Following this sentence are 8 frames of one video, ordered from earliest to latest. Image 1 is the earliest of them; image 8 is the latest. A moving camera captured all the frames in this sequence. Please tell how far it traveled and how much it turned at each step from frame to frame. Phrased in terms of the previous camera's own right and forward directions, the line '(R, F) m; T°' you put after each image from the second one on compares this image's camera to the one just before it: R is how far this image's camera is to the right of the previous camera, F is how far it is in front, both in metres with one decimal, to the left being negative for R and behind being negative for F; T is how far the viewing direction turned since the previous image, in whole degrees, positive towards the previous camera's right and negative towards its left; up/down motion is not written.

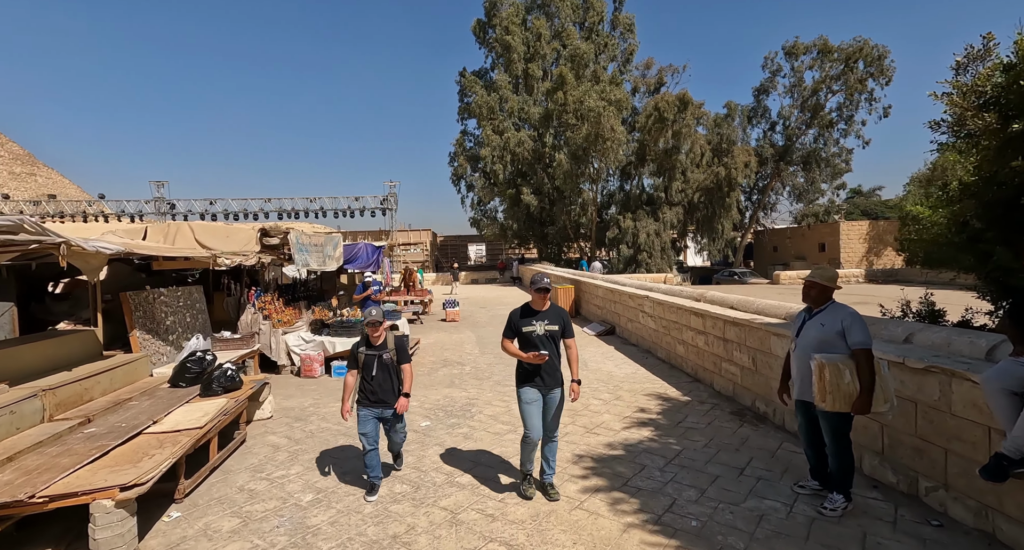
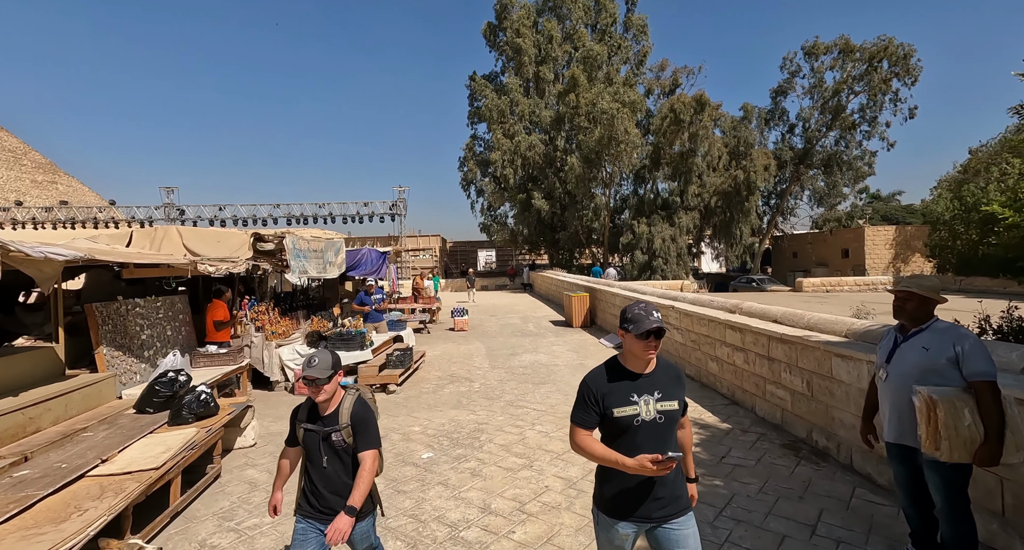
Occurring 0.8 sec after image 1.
(-0.1, +0.7) m; -1°
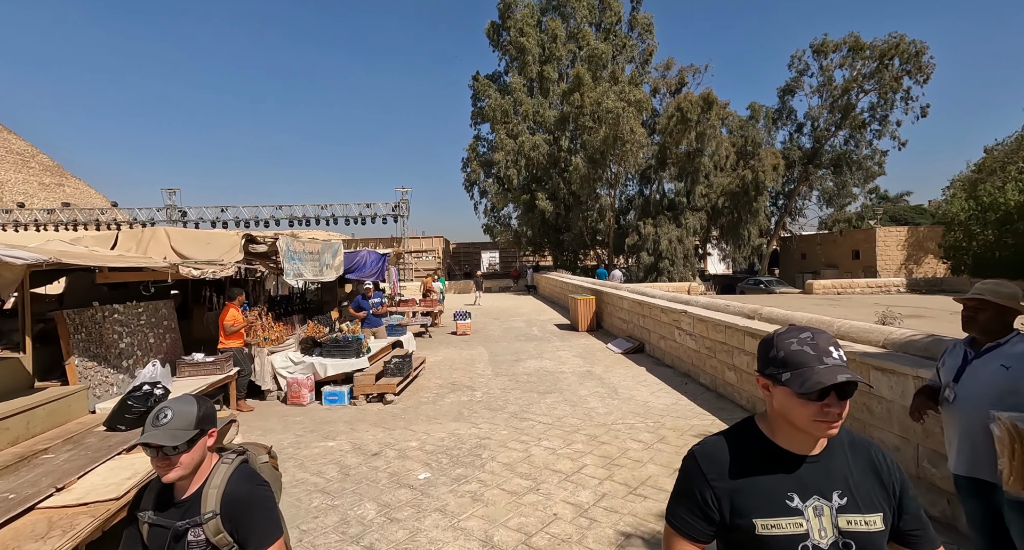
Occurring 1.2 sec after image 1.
(0.0, +0.4) m; 0°
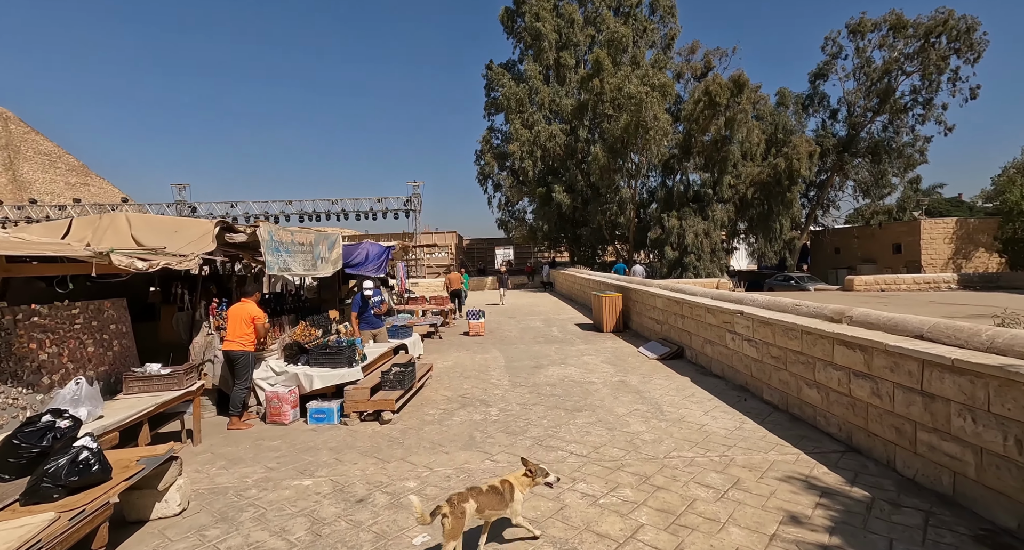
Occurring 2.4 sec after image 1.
(-0.1, +1.2) m; -2°
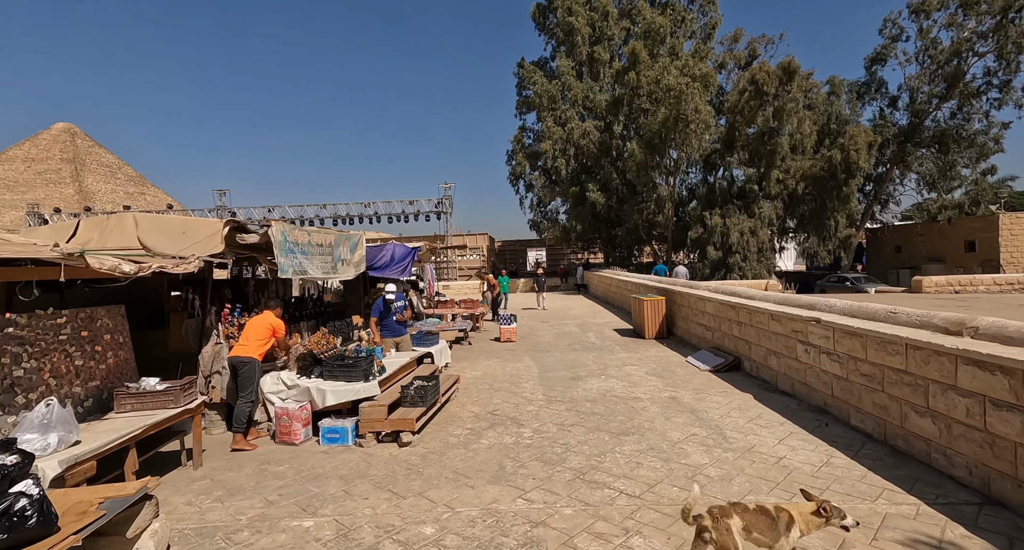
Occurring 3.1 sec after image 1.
(0.0, +0.8) m; -4°
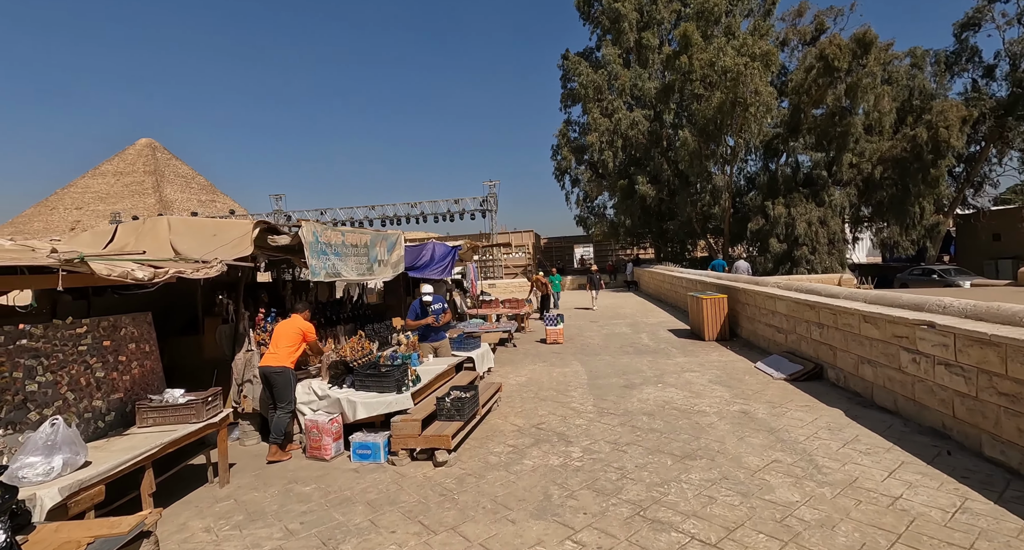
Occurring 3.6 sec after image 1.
(0.0, +0.6) m; -6°
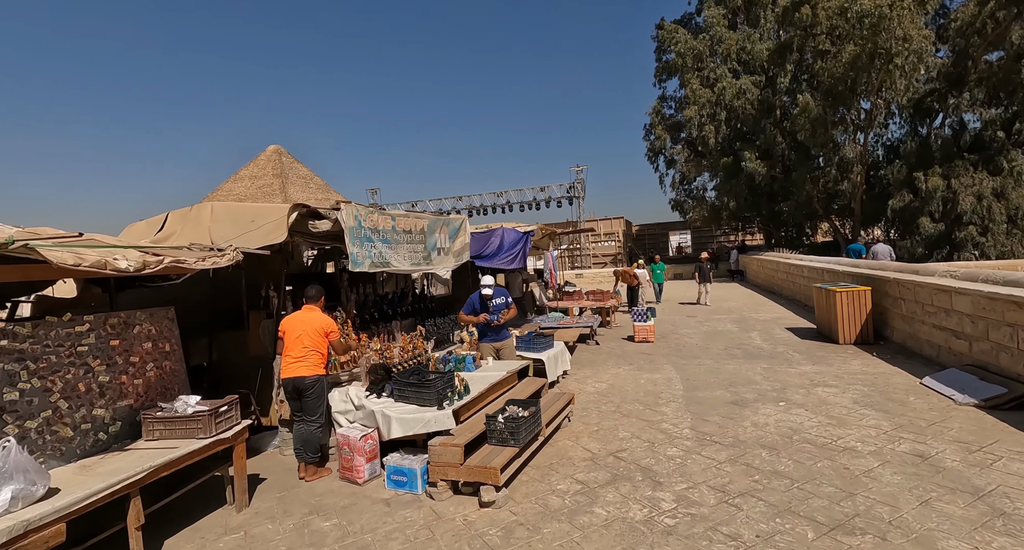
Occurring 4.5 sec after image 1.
(+0.2, +1.2) m; -11°
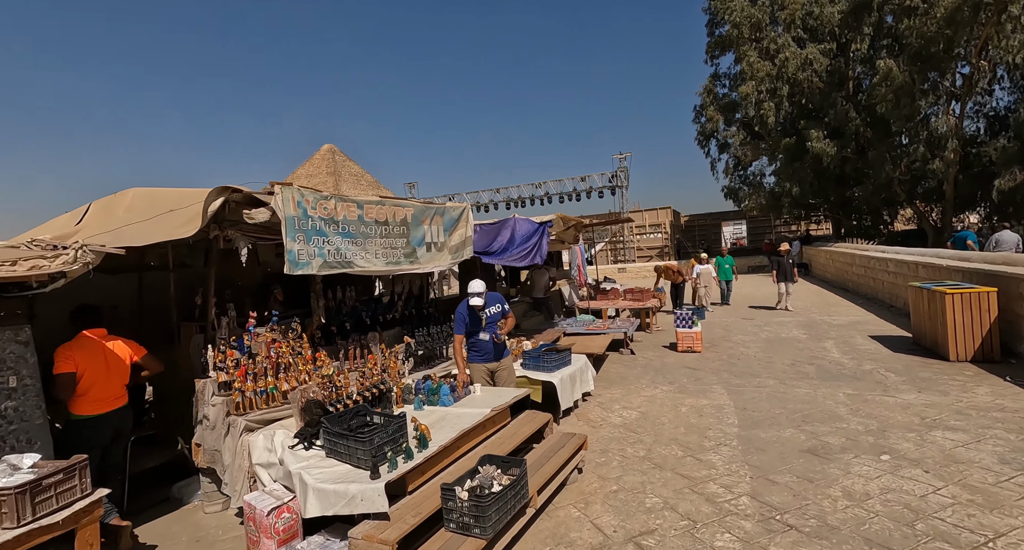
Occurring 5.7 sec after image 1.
(+0.5, +1.4) m; -6°
